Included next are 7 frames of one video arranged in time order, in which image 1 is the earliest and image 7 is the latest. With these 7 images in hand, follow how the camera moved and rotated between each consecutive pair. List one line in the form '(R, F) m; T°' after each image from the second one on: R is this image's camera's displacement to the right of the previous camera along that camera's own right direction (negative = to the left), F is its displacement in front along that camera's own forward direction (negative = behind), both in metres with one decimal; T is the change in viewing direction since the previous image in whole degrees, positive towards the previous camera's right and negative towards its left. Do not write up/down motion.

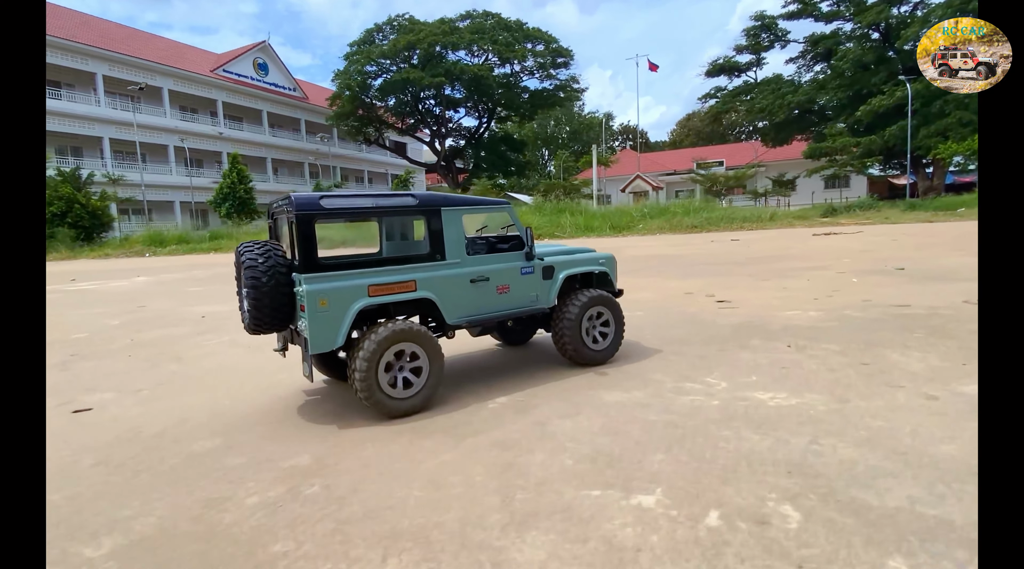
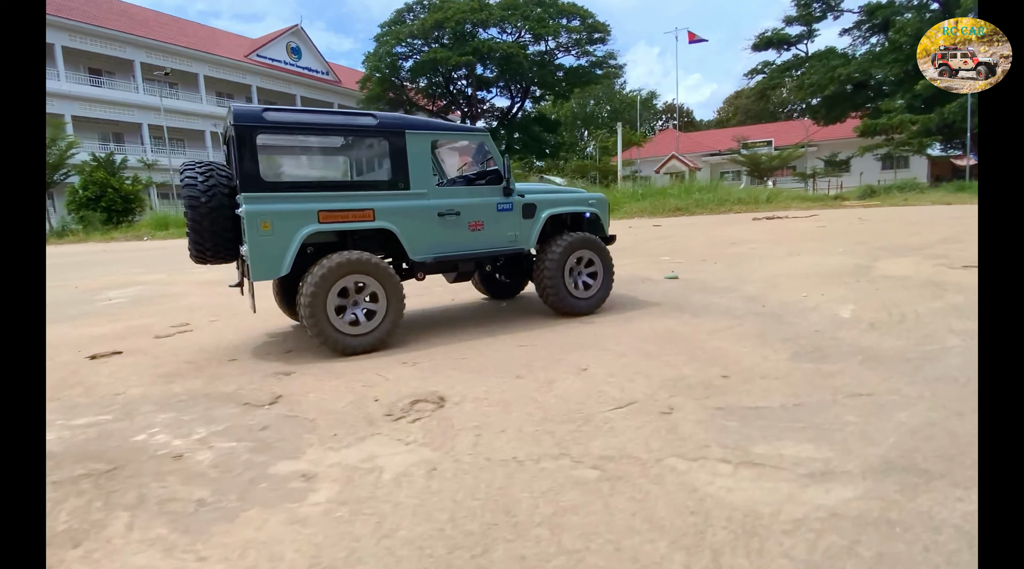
(+0.9, +0.7) m; -4°
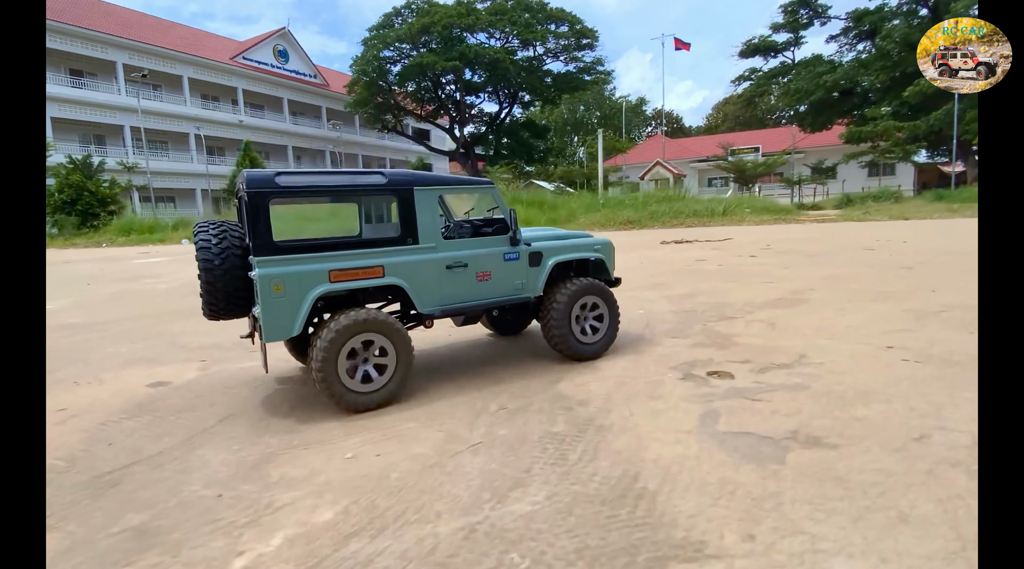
(0.0, +0.1) m; +1°
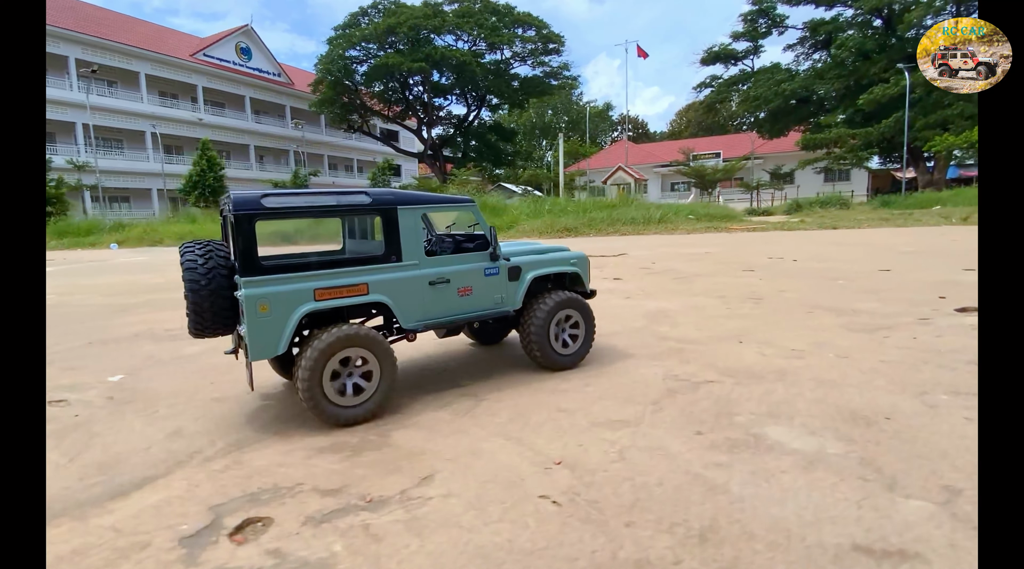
(-0.4, 0.0) m; +4°
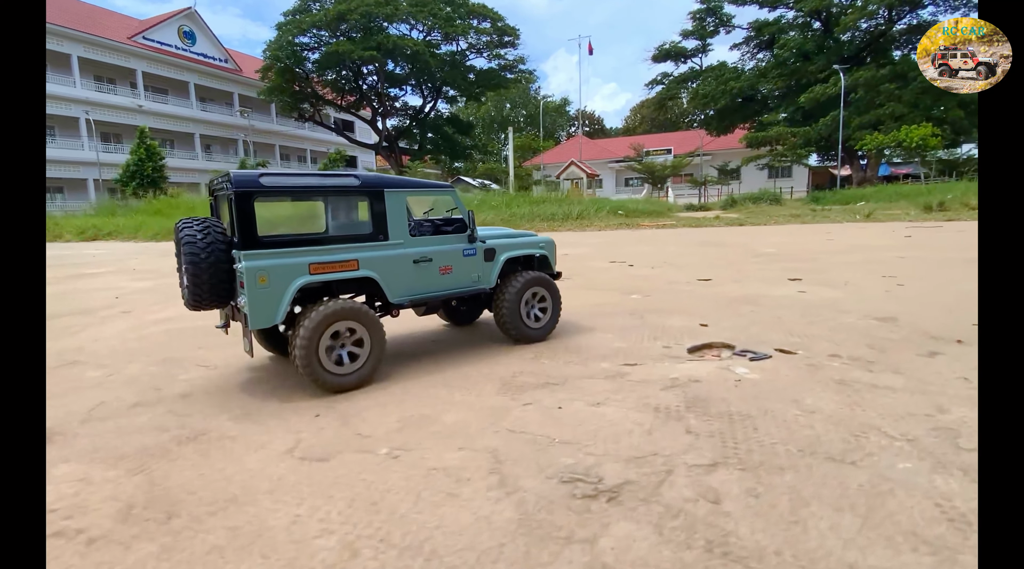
(-0.6, -0.1) m; +5°
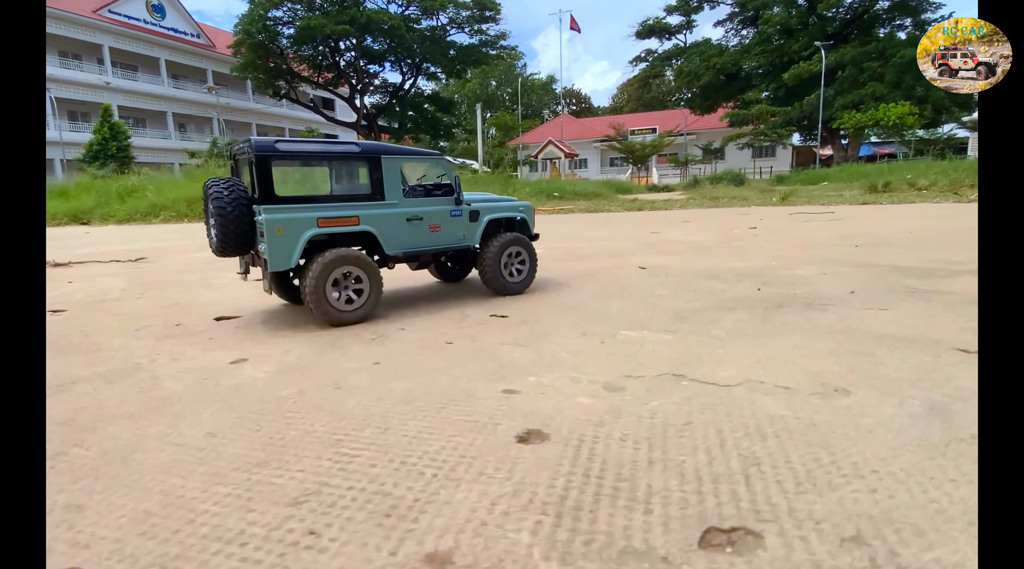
(-0.4, -0.2) m; +2°
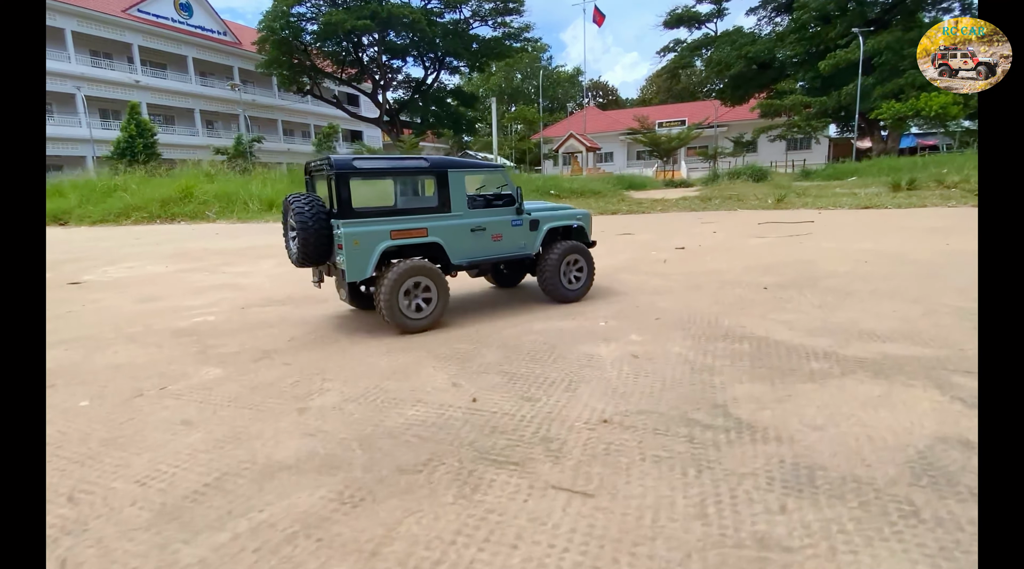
(+0.2, -0.1) m; -2°
